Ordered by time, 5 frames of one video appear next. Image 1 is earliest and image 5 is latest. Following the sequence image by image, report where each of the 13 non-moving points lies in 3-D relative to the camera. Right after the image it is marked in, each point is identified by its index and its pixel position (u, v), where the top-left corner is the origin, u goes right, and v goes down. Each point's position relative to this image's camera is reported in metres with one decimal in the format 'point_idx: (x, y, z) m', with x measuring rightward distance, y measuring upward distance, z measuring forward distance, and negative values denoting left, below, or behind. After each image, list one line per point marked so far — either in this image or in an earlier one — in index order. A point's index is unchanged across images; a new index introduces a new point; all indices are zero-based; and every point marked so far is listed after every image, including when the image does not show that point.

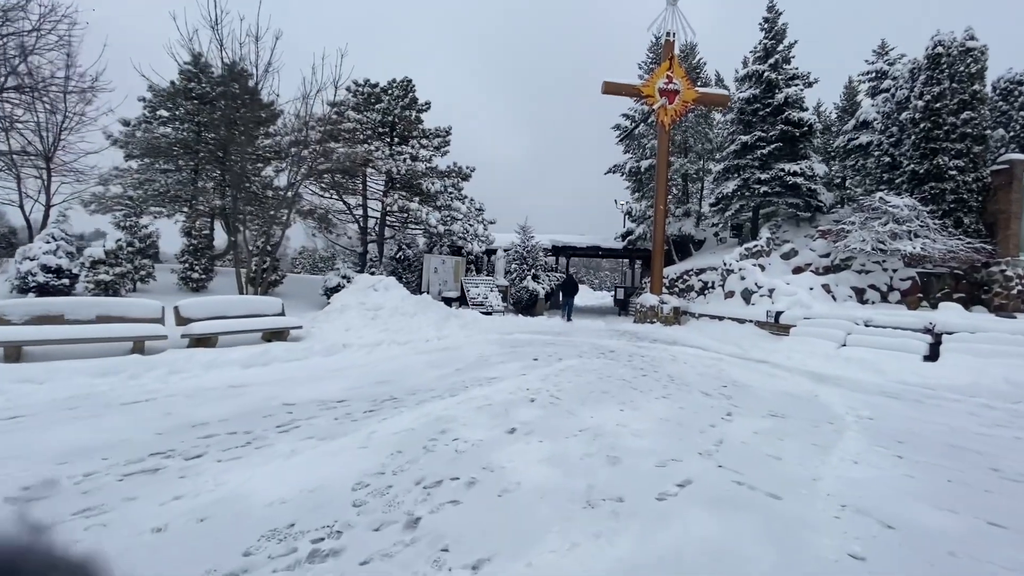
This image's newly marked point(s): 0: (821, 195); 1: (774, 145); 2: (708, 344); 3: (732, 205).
0: (+10.0, +3.0, +15.6) m
1: (+8.5, +4.7, +15.7) m
2: (+4.3, -1.2, +10.7) m
3: (+7.6, +2.9, +16.9) m
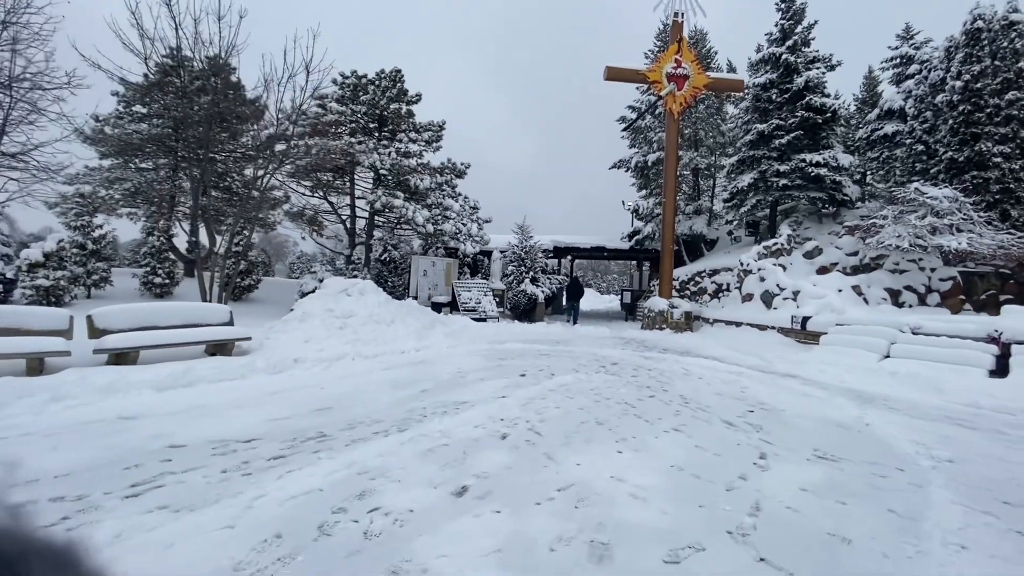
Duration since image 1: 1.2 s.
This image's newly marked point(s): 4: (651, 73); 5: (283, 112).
0: (+9.8, +2.9, +14.3) m
1: (+8.4, +4.6, +14.4) m
2: (+4.1, -1.3, +9.4) m
3: (+7.5, +2.8, +15.5) m
4: (+4.1, +6.3, +14.2) m
5: (-6.4, +4.9, +13.7) m
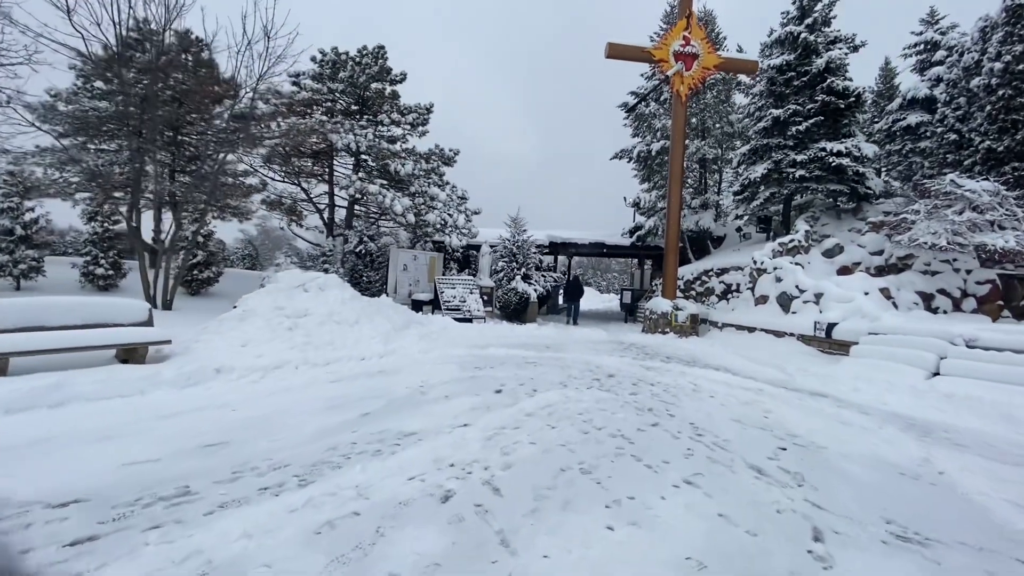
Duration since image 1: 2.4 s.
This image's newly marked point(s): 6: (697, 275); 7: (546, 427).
0: (+9.6, +2.9, +13.0) m
1: (+8.1, +4.5, +13.1) m
2: (+3.8, -1.3, +8.1) m
3: (+7.3, +2.8, +14.3) m
4: (+3.9, +6.3, +13.0) m
5: (-6.6, +5.1, +12.4) m
6: (+5.5, +0.4, +14.4) m
7: (+0.3, -1.3, +4.5) m
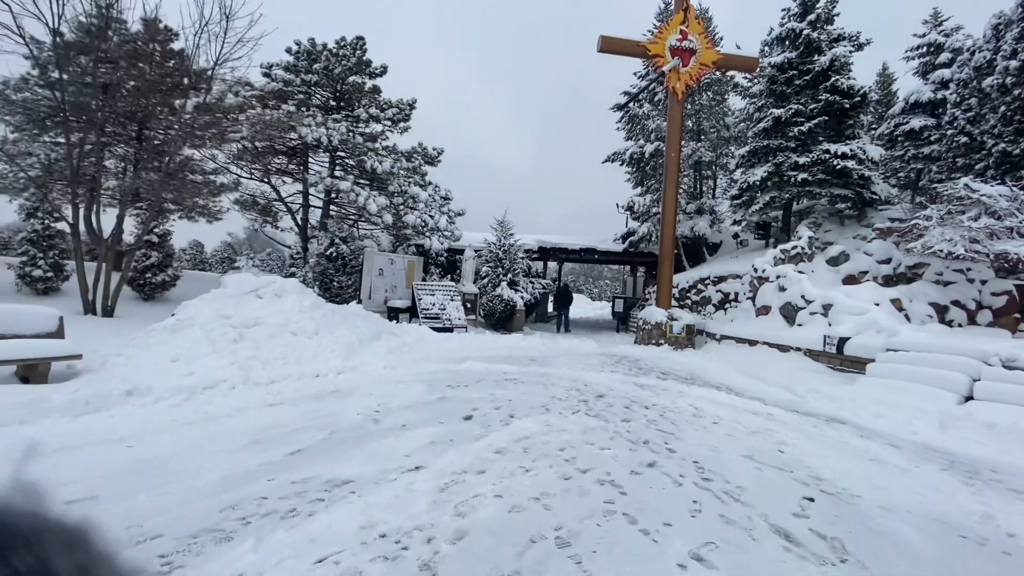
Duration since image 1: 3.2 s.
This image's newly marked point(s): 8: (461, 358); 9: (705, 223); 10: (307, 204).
0: (+9.2, +2.6, +12.3) m
1: (+7.8, +4.3, +12.4) m
2: (+3.5, -1.5, +7.3) m
3: (+6.9, +2.5, +13.6) m
4: (+3.5, +6.1, +12.2) m
5: (-7.0, +5.0, +11.5) m
6: (+5.1, +0.1, +13.7) m
7: (0.0, -1.4, +3.6) m
8: (-0.9, -1.2, +8.5) m
9: (+6.2, +2.1, +15.5) m
10: (-5.9, +2.4, +14.0) m
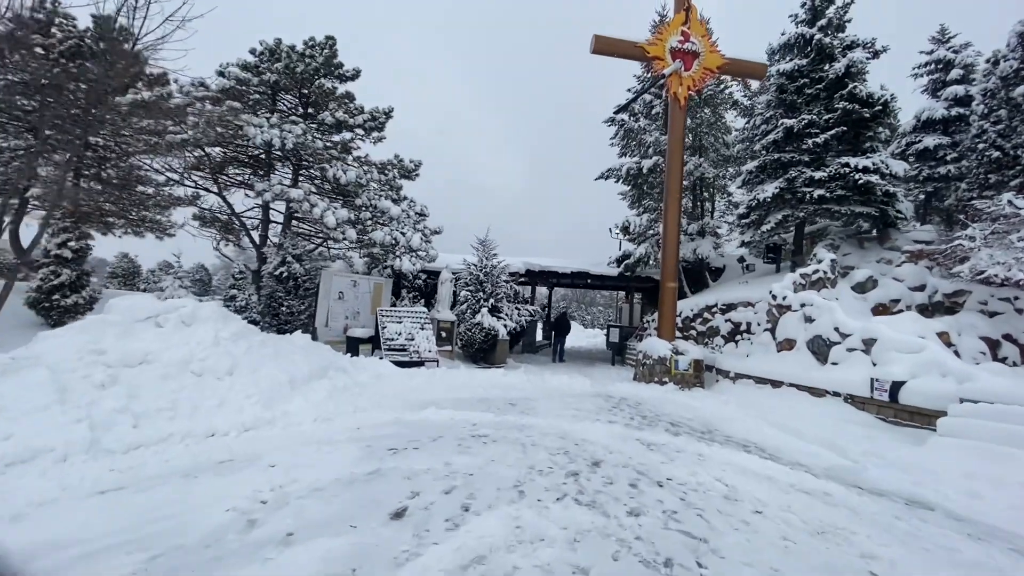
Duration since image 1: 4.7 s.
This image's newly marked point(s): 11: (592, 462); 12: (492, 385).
0: (+8.8, +1.9, +11.0) m
1: (+7.4, +3.6, +11.2) m
2: (+3.1, -1.8, +5.7) m
3: (+6.5, +1.8, +12.2) m
4: (+3.2, +5.5, +11.0) m
5: (-7.3, +4.5, +10.1) m
6: (+4.7, -0.6, +12.2) m
7: (-0.3, -1.5, +2.0) m
8: (-1.3, -1.6, +6.9) m
9: (+5.7, +1.2, +14.1) m
10: (-6.4, +1.8, +12.5) m
11: (+0.8, -1.7, +4.8) m
12: (-0.4, -1.8, +9.0) m
